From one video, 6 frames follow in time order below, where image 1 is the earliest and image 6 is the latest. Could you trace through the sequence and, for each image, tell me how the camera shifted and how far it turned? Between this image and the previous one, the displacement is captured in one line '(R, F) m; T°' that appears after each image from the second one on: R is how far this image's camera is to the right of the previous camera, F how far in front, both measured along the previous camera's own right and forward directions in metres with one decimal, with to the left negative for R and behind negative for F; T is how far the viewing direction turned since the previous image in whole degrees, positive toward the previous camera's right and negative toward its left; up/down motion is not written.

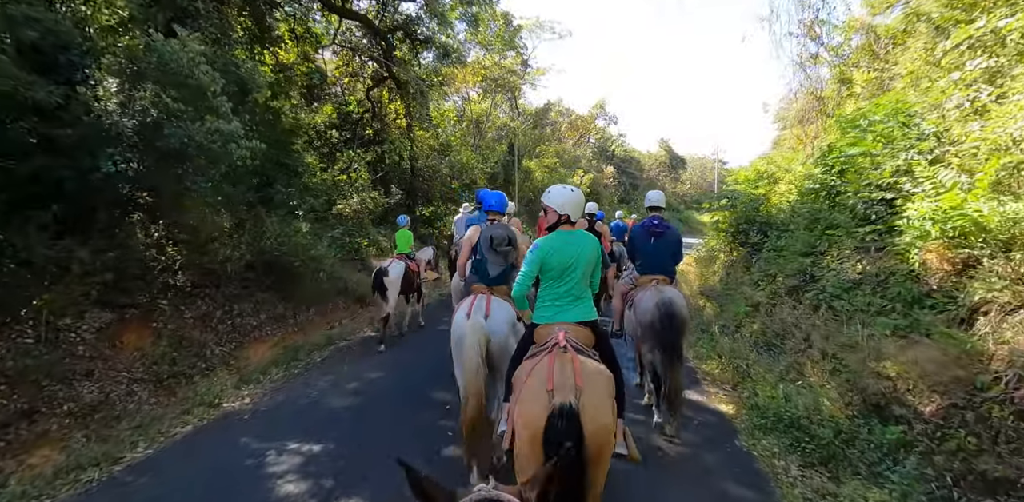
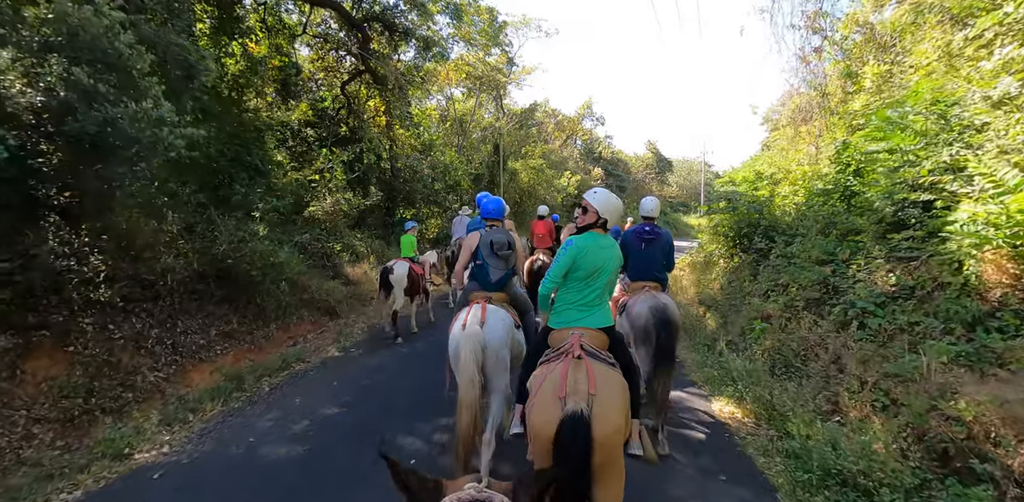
(0.0, +1.0) m; +2°
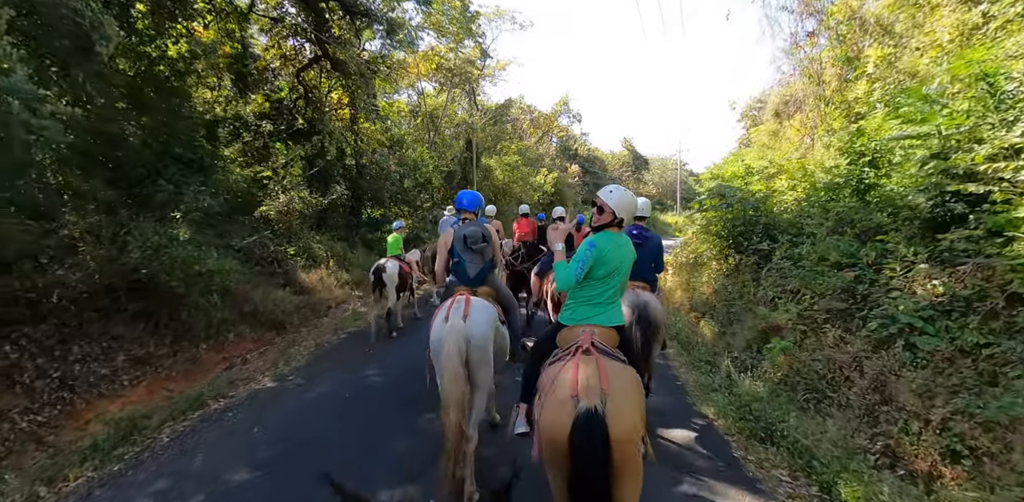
(+0.1, +1.2) m; +3°
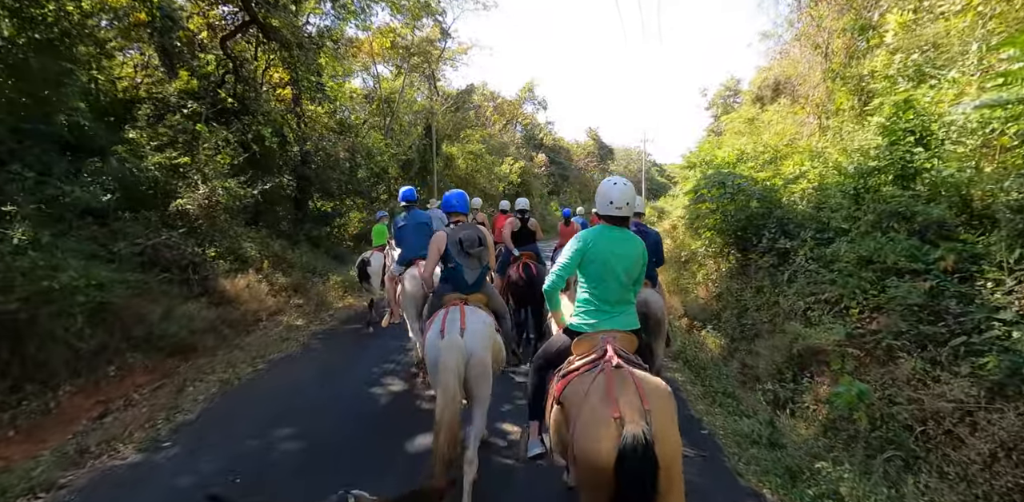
(0.0, +1.7) m; +4°
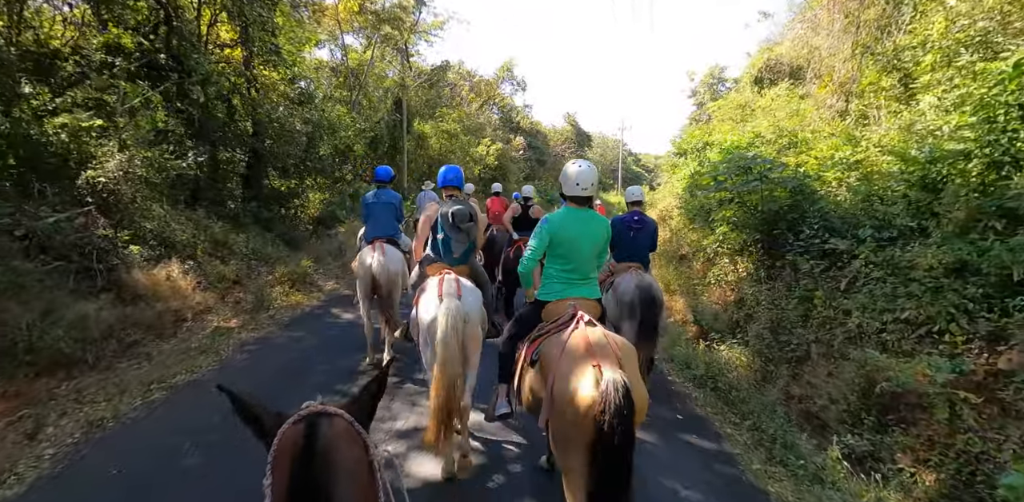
(-0.2, +1.6) m; +3°
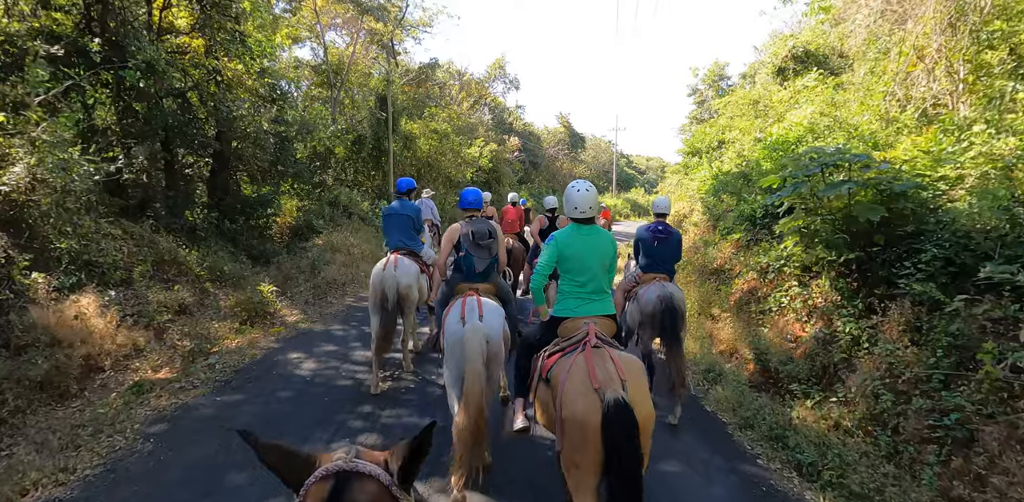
(-0.3, +1.8) m; +1°
